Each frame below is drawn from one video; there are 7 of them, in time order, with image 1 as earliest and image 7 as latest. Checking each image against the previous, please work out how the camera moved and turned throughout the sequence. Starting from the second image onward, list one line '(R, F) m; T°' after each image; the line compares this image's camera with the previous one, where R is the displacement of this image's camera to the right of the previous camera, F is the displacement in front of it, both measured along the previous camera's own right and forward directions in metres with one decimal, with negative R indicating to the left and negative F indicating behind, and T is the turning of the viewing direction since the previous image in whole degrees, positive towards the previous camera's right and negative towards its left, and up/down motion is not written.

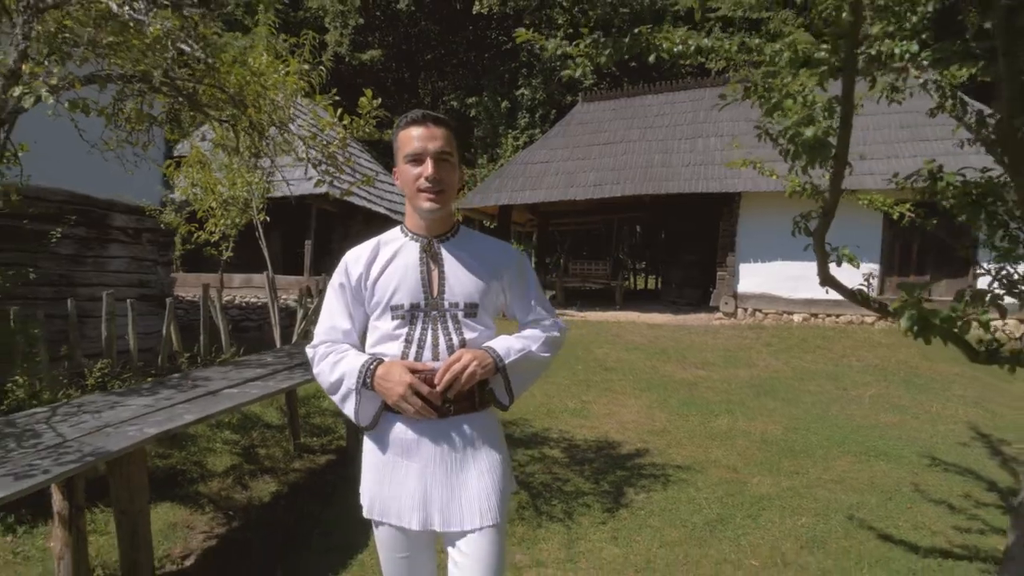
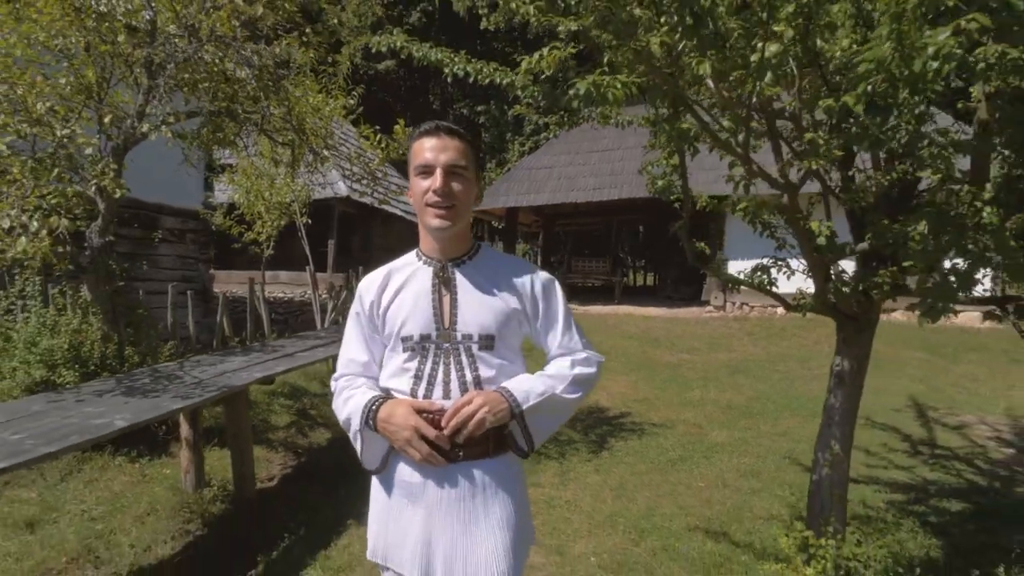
(0.0, -1.2) m; 0°
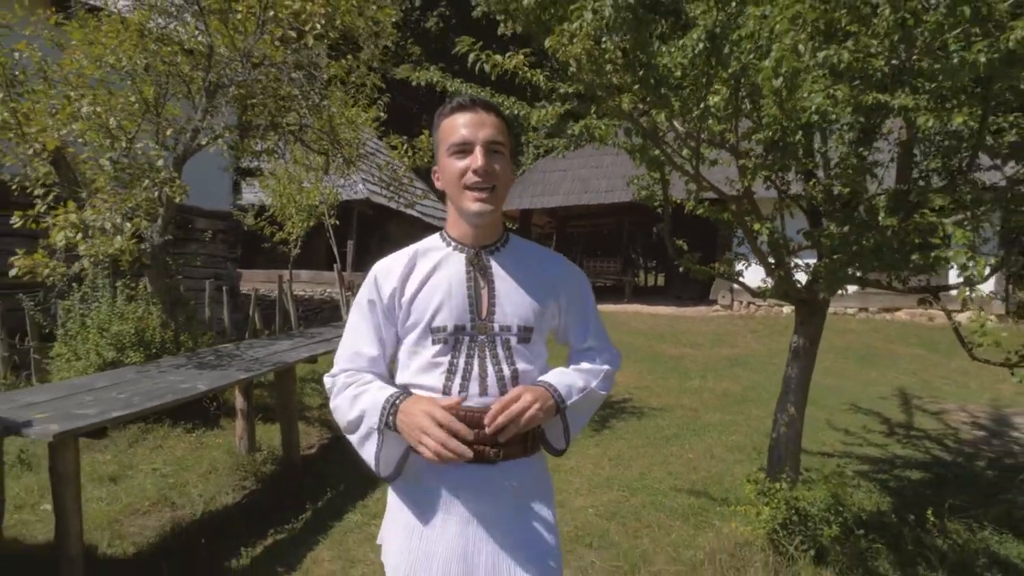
(0.0, -0.6) m; -1°
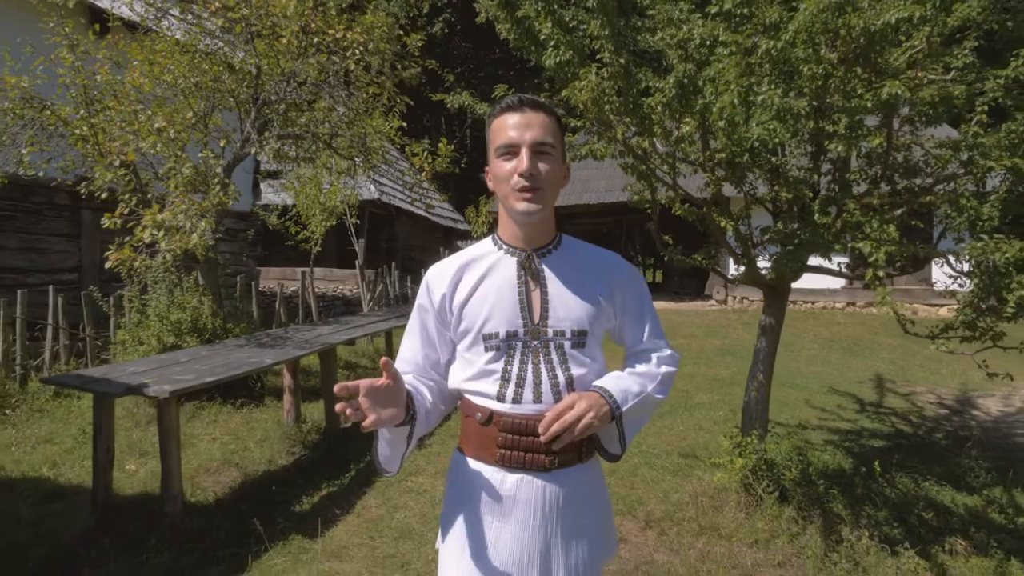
(-0.1, -0.7) m; 0°
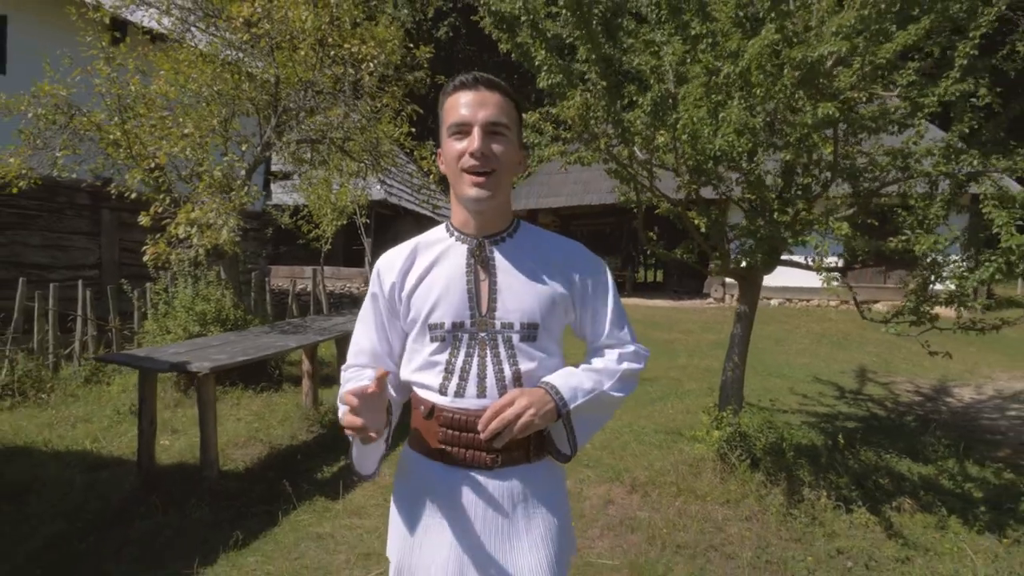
(0.0, -0.5) m; 0°
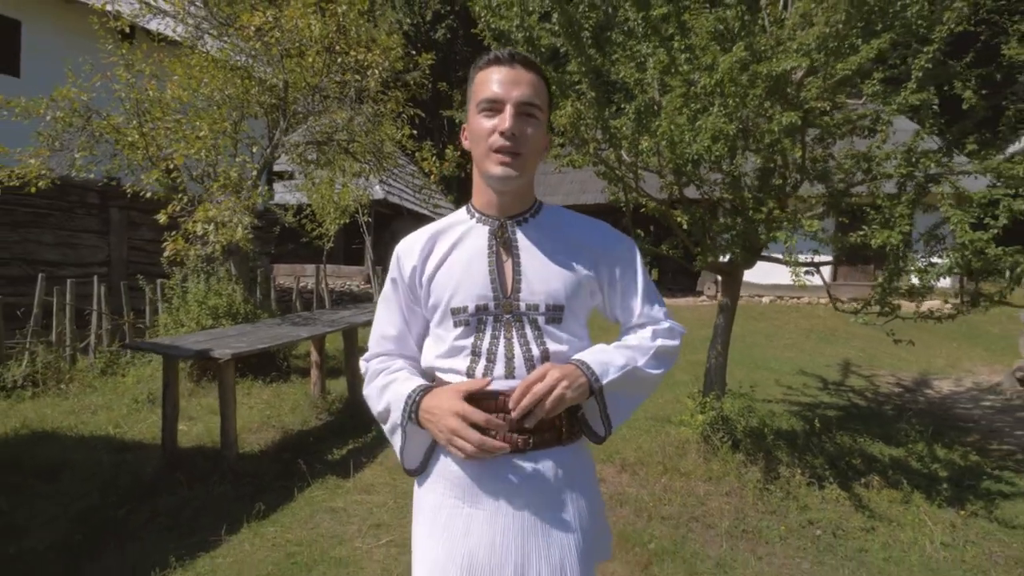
(0.0, -0.3) m; 0°
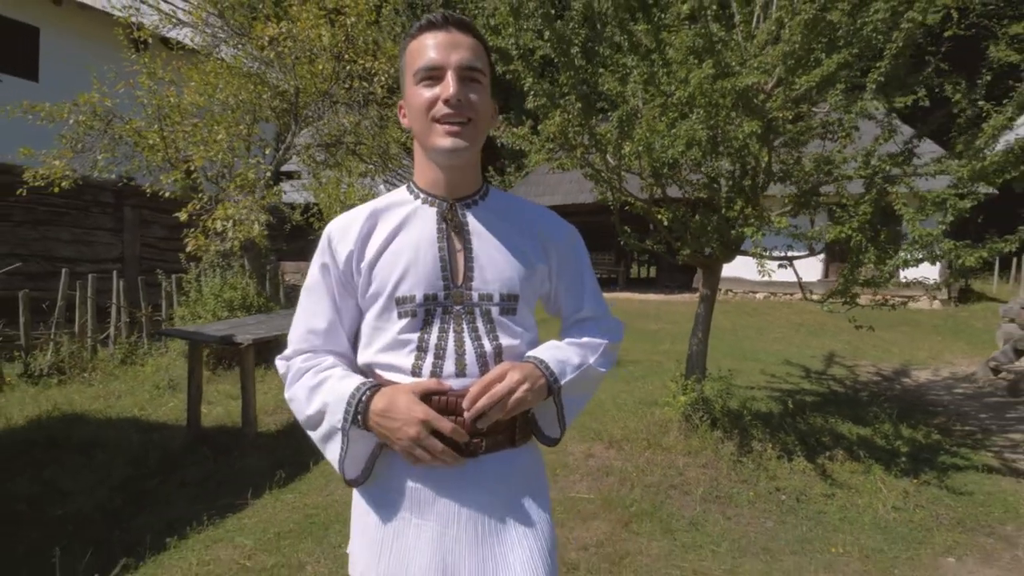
(0.0, -0.4) m; 0°
